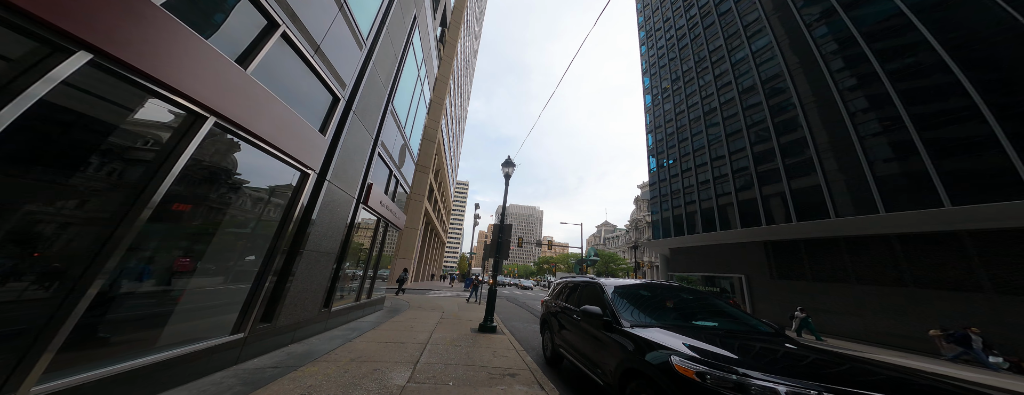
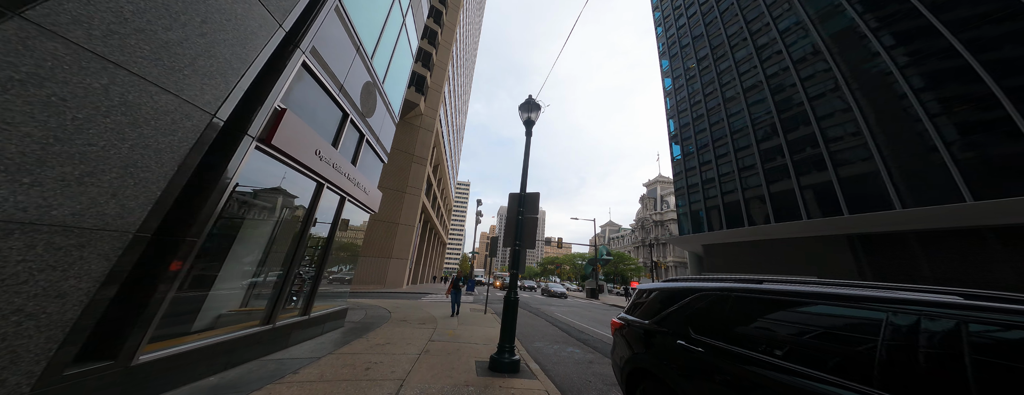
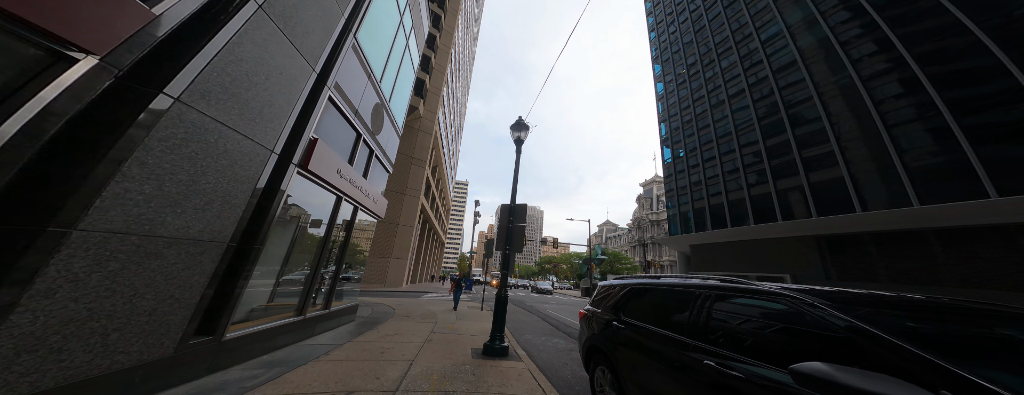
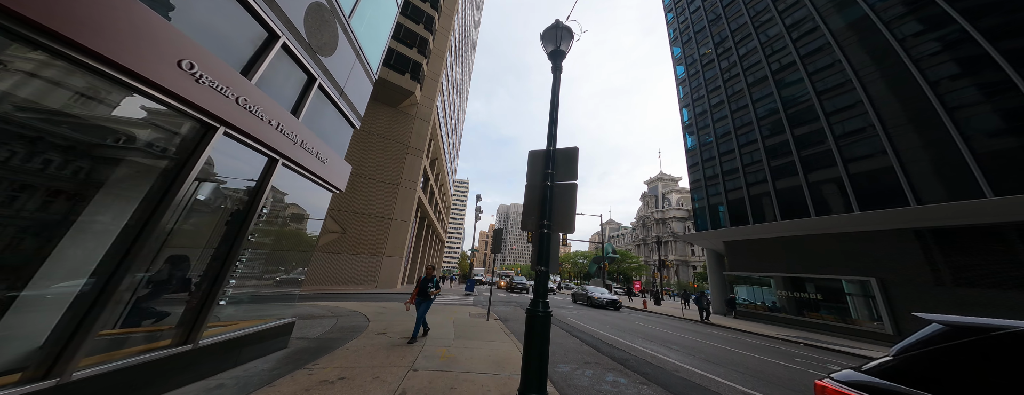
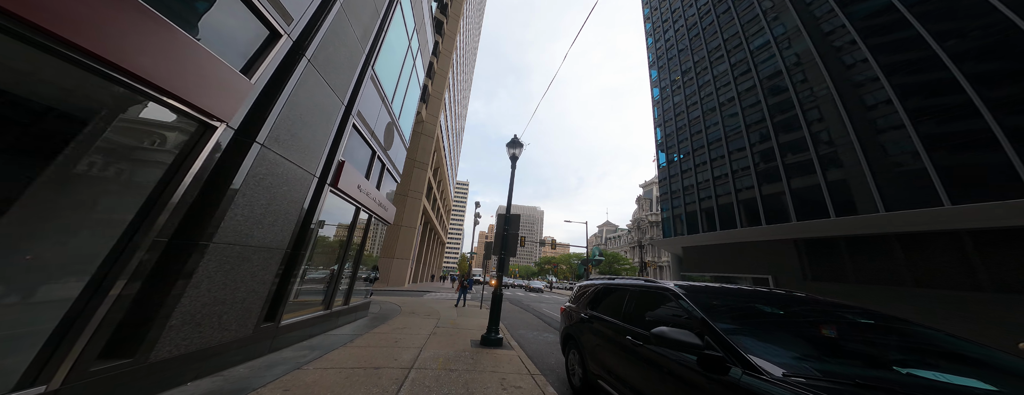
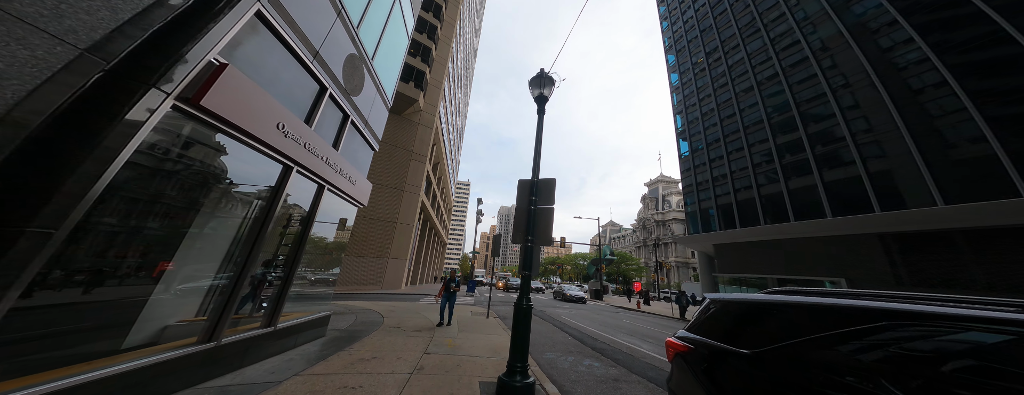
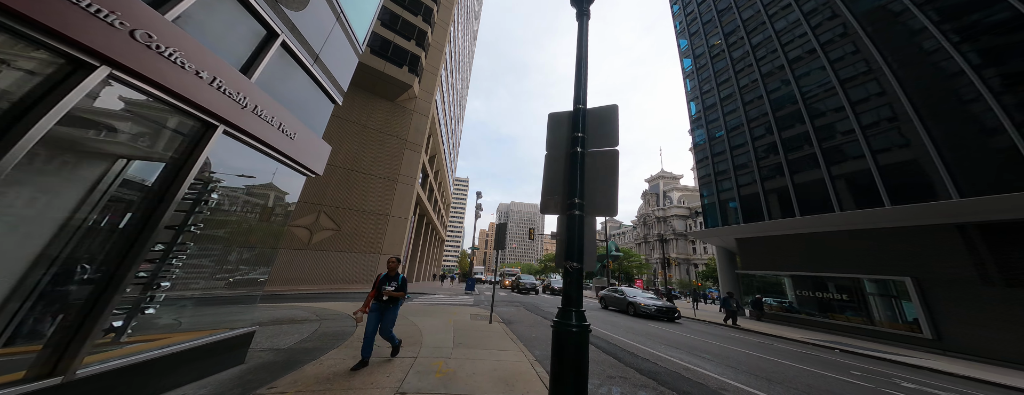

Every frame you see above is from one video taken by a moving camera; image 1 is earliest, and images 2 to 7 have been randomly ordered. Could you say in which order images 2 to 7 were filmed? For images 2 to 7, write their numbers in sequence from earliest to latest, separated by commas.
5, 3, 2, 6, 4, 7
